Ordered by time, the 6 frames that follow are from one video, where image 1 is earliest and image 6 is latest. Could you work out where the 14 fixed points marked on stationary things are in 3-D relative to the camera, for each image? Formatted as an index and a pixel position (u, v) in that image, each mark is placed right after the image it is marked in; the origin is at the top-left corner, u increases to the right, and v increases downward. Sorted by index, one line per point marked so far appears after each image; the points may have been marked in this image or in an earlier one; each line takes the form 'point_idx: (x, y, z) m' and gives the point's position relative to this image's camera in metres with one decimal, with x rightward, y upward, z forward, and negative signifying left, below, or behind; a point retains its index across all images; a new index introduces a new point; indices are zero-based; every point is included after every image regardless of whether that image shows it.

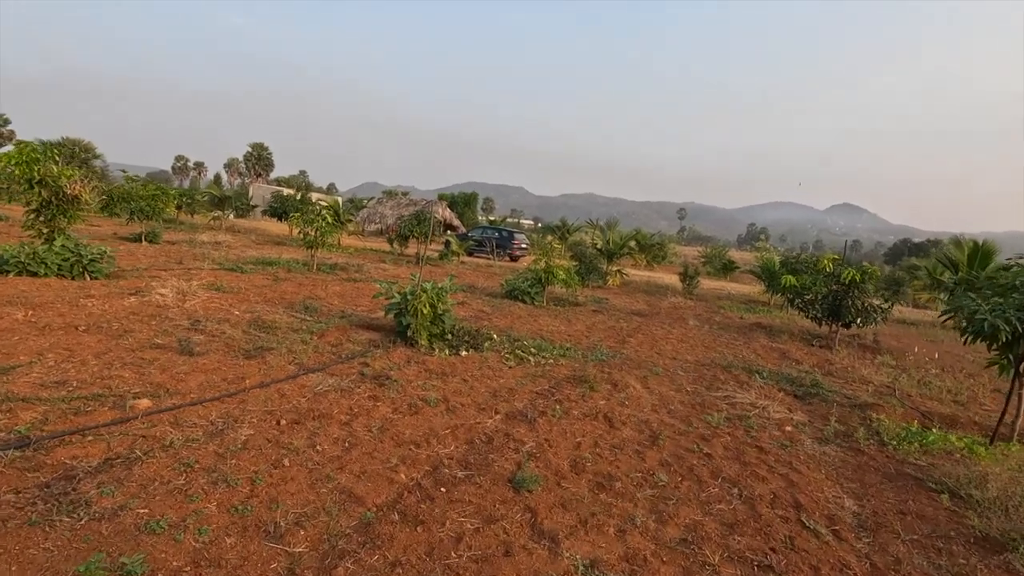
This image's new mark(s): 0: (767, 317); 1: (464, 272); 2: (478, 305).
0: (+6.9, -0.8, +14.5) m
1: (-1.6, +0.5, +17.9) m
2: (-0.7, -0.4, +10.9) m
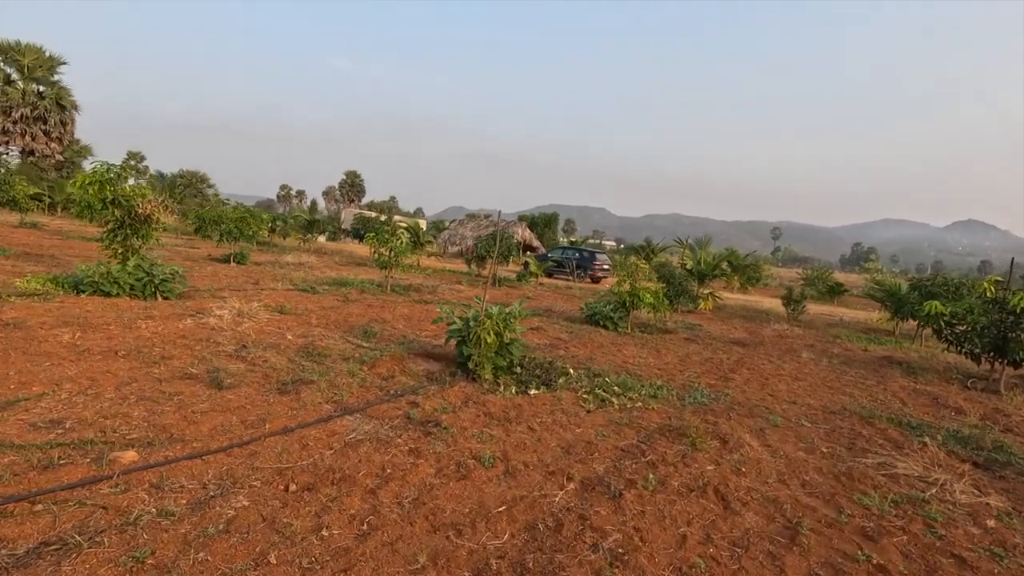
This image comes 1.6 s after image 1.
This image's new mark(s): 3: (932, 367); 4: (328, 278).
0: (+8.8, -1.4, +12.3) m
1: (+0.9, -0.2, +17.0) m
2: (+0.8, -0.8, +9.9) m
3: (+7.9, -1.5, +10.1) m
4: (-5.2, +0.3, +14.9) m
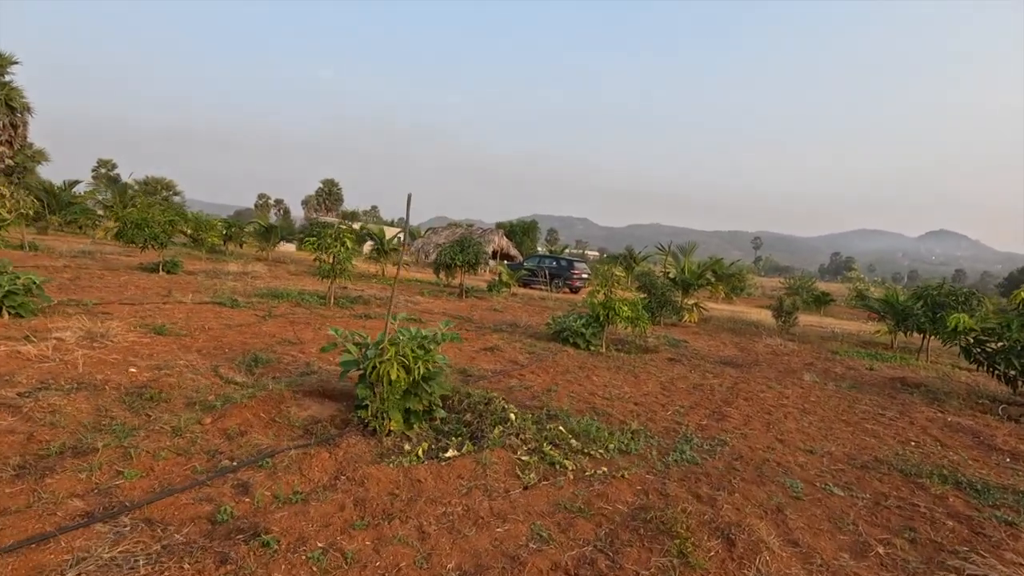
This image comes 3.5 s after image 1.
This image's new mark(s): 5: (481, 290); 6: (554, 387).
0: (+8.0, -1.6, +10.8) m
1: (0.0, -0.5, +15.3) m
2: (0.0, -1.0, +8.2) m
3: (+7.2, -1.7, +8.6) m
4: (-6.1, 0.0, +13.1) m
5: (-1.2, -0.1, +19.8) m
6: (+0.5, -1.2, +6.3) m
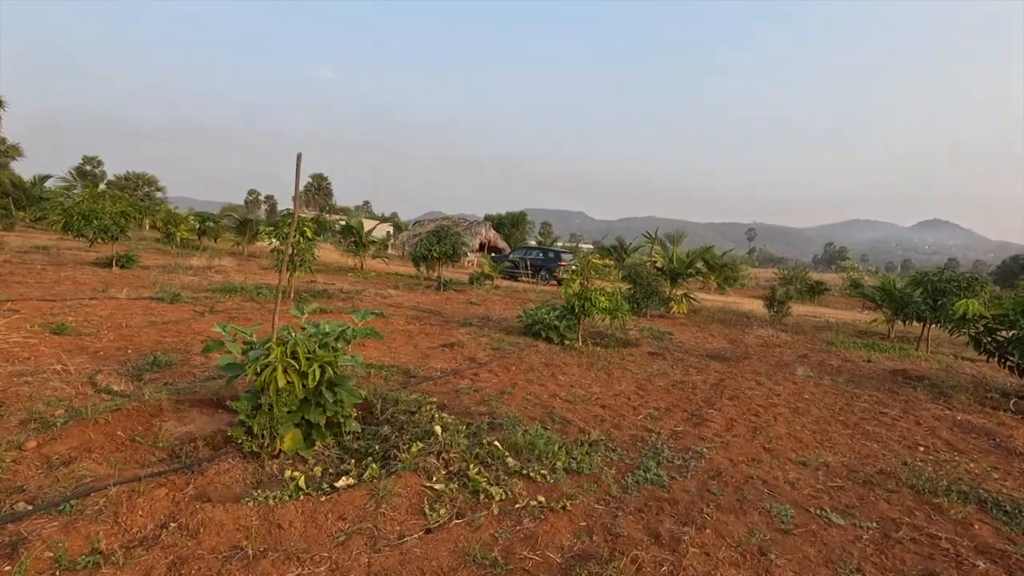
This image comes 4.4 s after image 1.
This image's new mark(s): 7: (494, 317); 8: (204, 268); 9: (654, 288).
0: (+7.5, -1.4, +10.1) m
1: (-0.6, -0.3, +14.5) m
2: (-0.6, -0.8, +7.4) m
3: (+6.6, -1.4, +7.9) m
4: (-6.7, +0.1, +12.2) m
5: (-1.8, +0.2, +19.0) m
6: (0.0, -1.0, +5.5) m
7: (-0.3, -0.6, +10.5) m
8: (-8.8, +0.6, +15.3) m
9: (+3.8, 0.0, +14.1) m
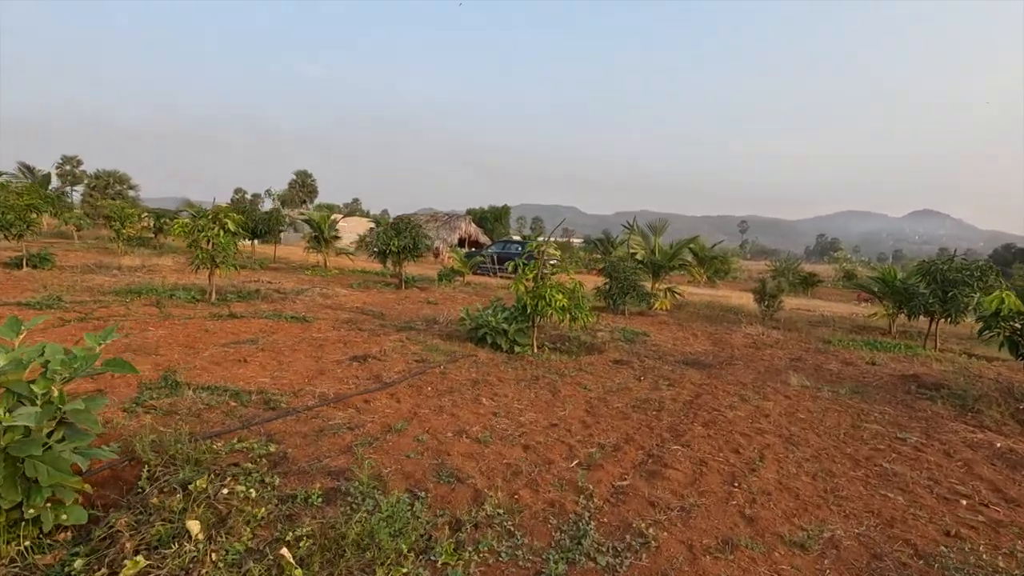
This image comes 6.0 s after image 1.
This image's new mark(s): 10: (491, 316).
0: (+6.6, -1.2, +8.7) m
1: (-1.5, -0.2, +13.1) m
2: (-1.4, -0.8, +6.0) m
3: (+5.8, -1.3, +6.5) m
4: (-7.6, +0.1, +10.7) m
5: (-2.8, +0.3, +17.5) m
6: (-0.8, -1.0, +4.0) m
7: (-1.2, -0.5, +9.0) m
8: (-9.7, +0.5, +13.8) m
9: (+2.9, +0.1, +12.7) m
10: (-0.3, -0.4, +7.6) m
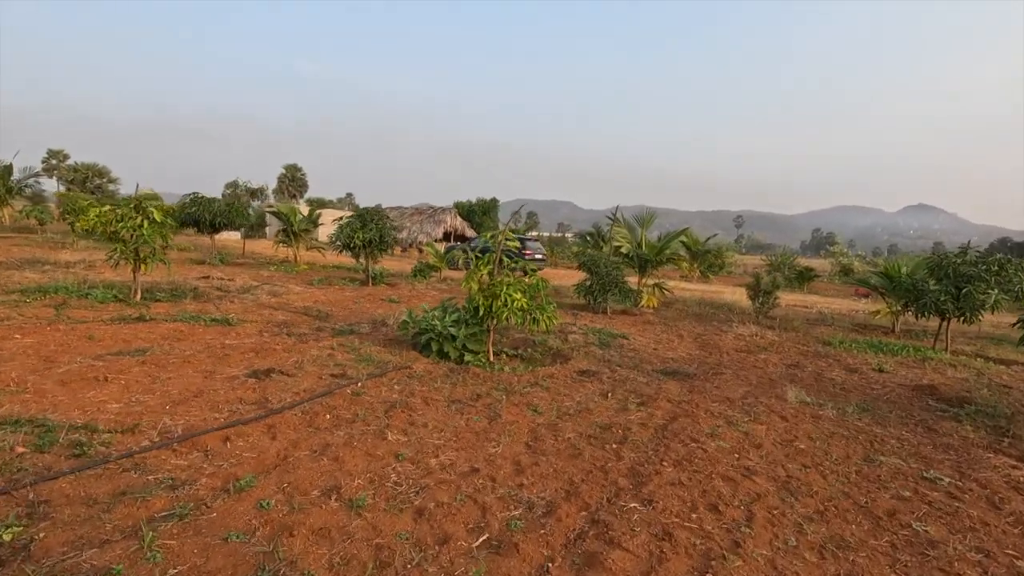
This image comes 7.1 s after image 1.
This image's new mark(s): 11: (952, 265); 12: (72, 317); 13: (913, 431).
0: (+6.0, -1.1, +7.7) m
1: (-2.2, -0.2, +12.0) m
2: (-2.0, -0.8, +4.9) m
3: (+5.2, -1.3, +5.5) m
4: (-8.2, +0.1, +9.6) m
5: (-3.4, +0.4, +16.4) m
6: (-1.4, -1.0, +2.9) m
7: (-1.8, -0.5, +7.9) m
8: (-10.4, +0.6, +12.6) m
9: (+2.2, +0.2, +11.6) m
10: (-0.9, -0.4, +6.5) m
11: (+7.6, +0.4, +9.2) m
12: (-5.6, -0.3, +6.8) m
13: (+3.6, -1.3, +4.8) m
